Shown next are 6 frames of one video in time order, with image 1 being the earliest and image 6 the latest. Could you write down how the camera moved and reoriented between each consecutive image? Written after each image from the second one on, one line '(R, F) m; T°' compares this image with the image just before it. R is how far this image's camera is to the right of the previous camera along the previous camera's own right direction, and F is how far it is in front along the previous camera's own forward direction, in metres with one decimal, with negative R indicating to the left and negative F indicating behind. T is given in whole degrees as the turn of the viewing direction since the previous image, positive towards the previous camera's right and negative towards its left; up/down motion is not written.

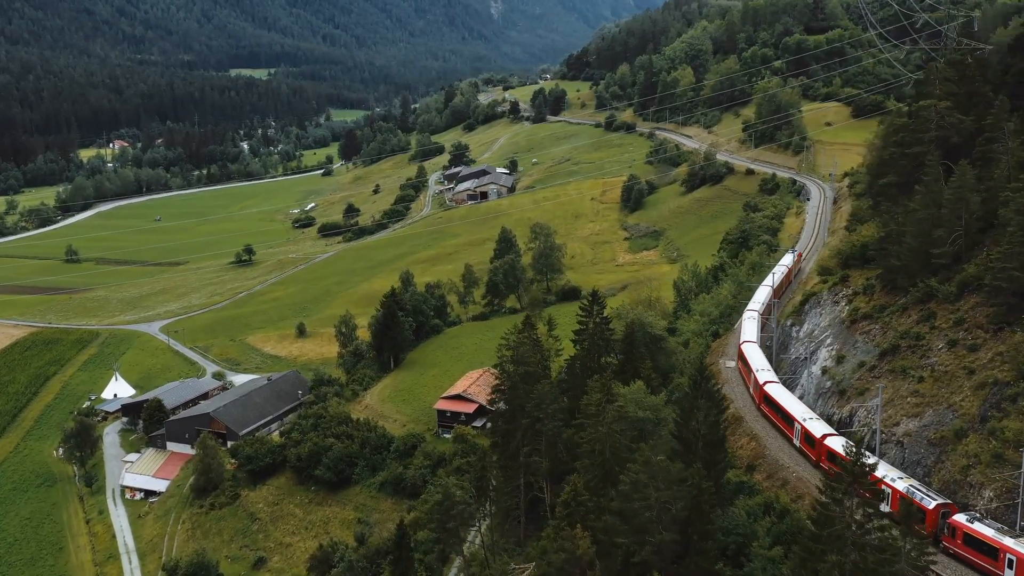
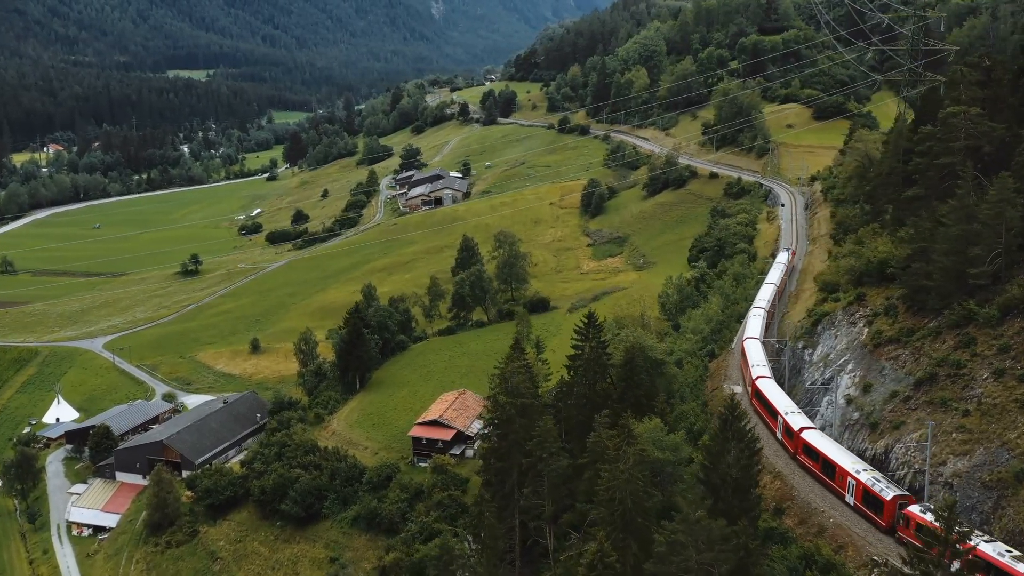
(-1.2, +2.4) m; +3°
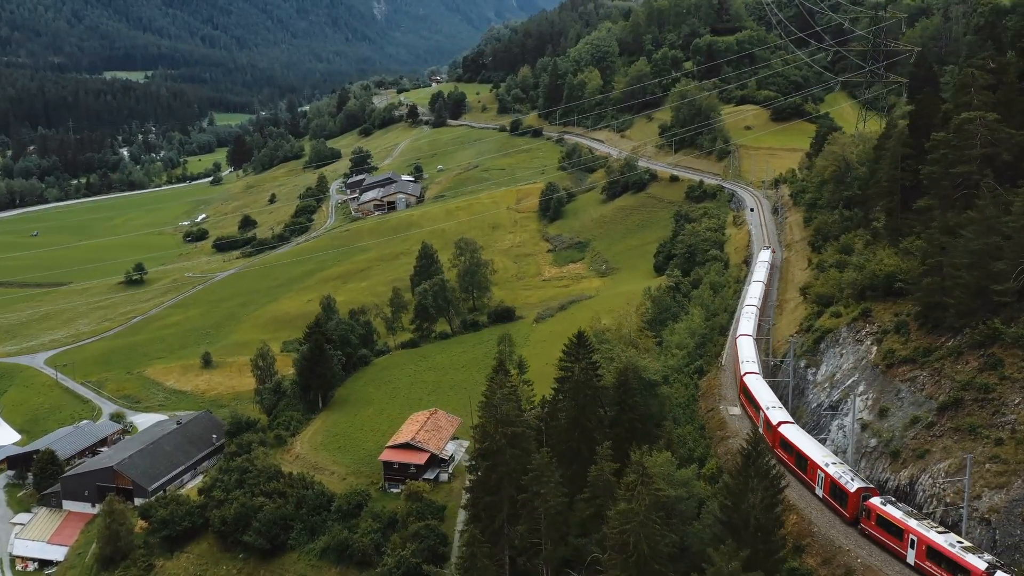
(-1.0, +1.9) m; +3°
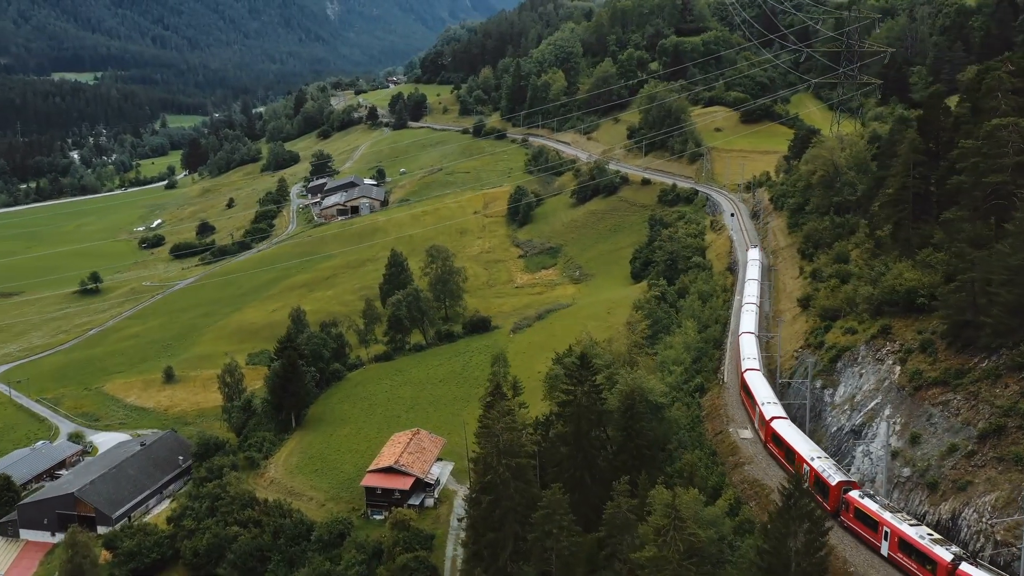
(-1.1, +1.7) m; +3°
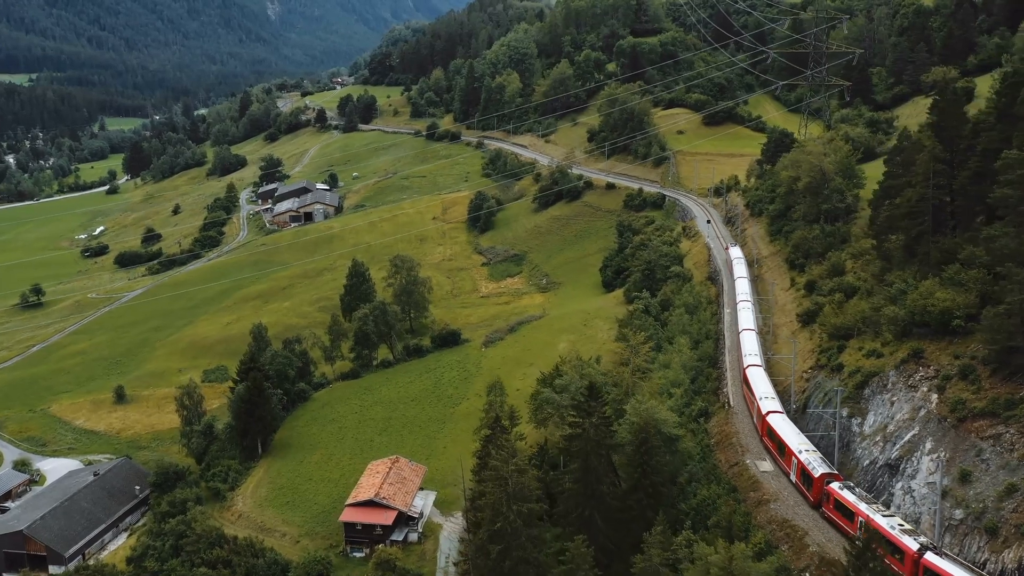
(-1.4, +2.1) m; +3°
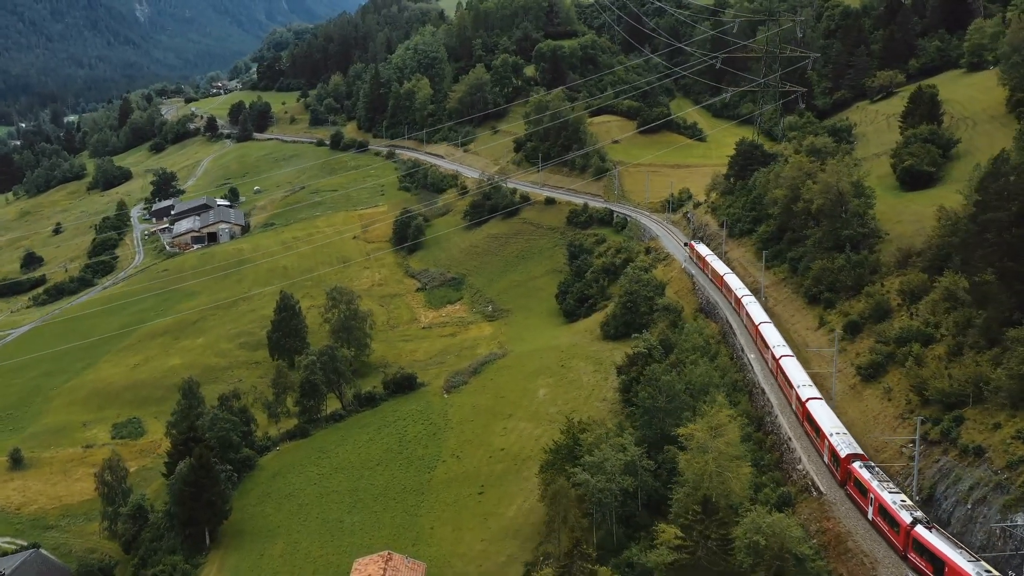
(-4.0, +5.7) m; +7°
